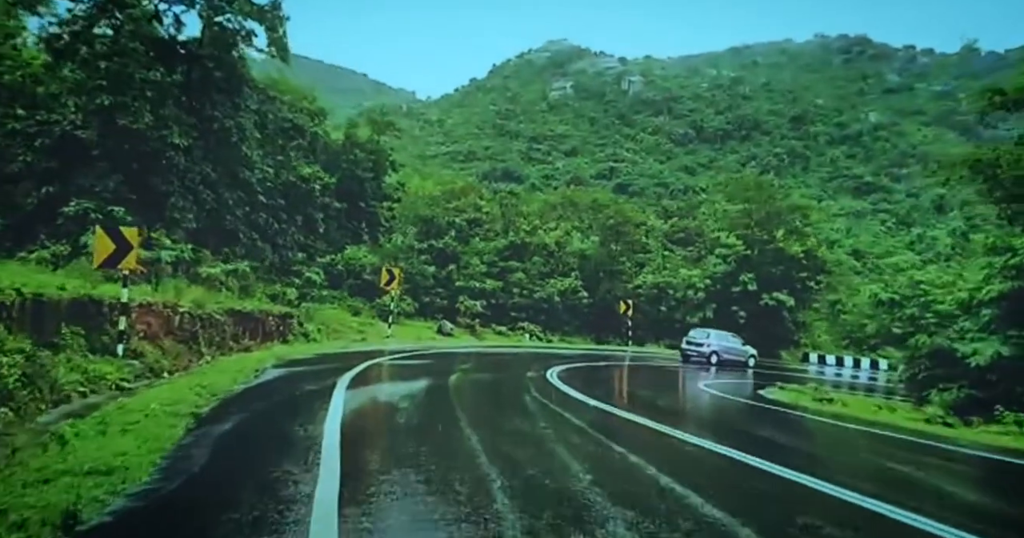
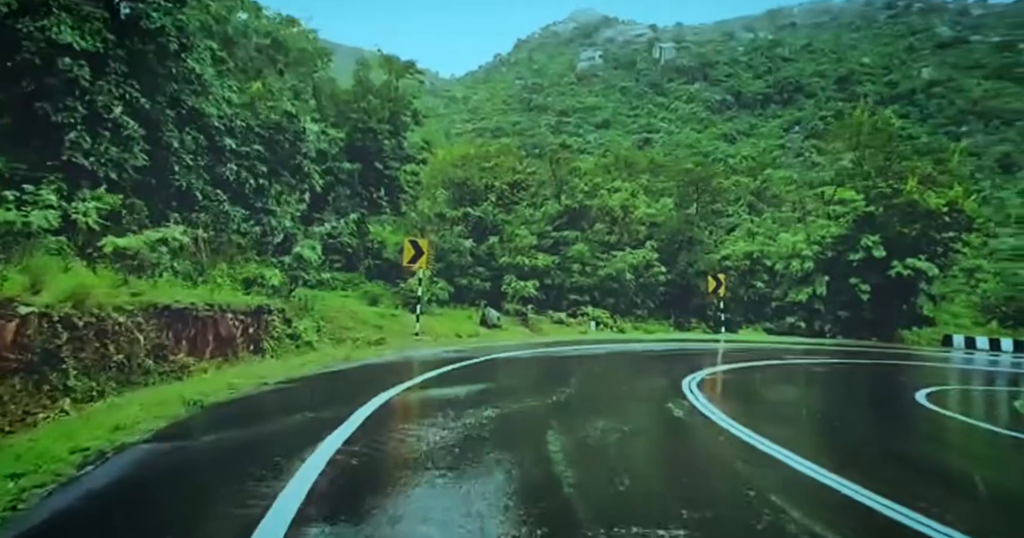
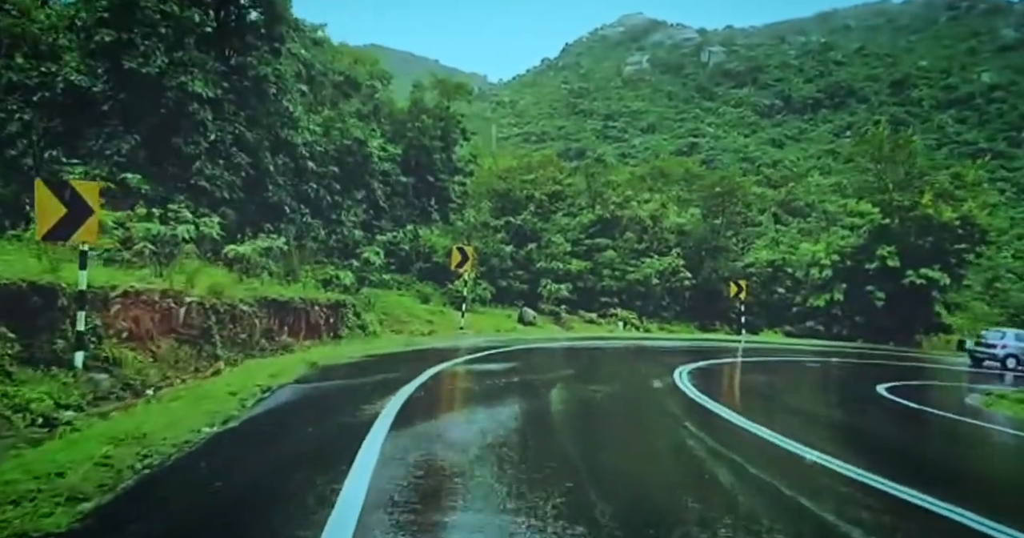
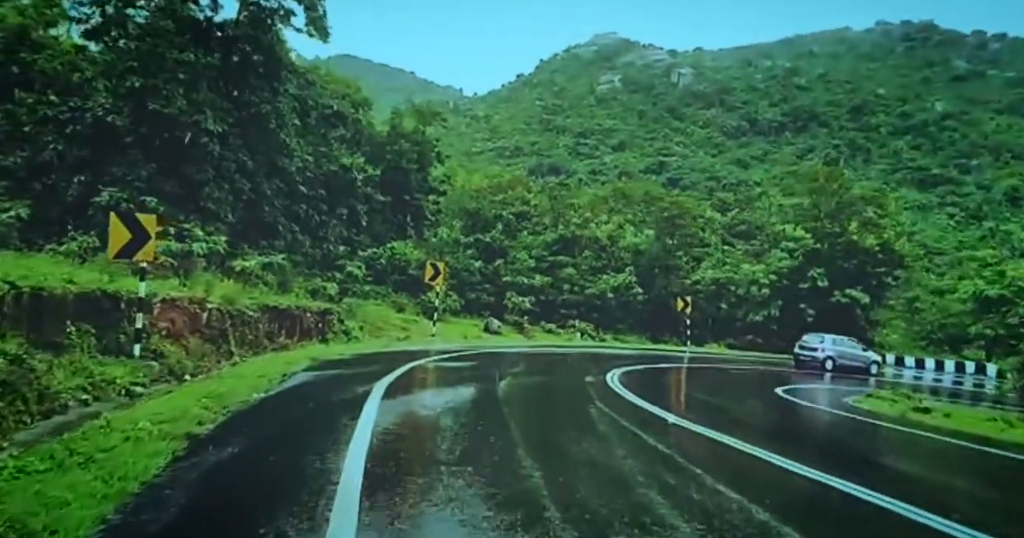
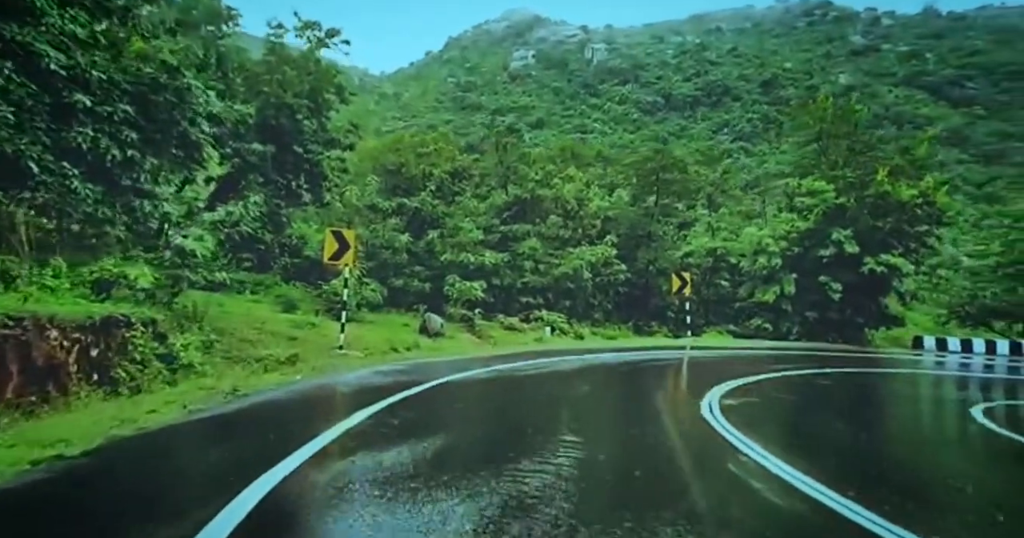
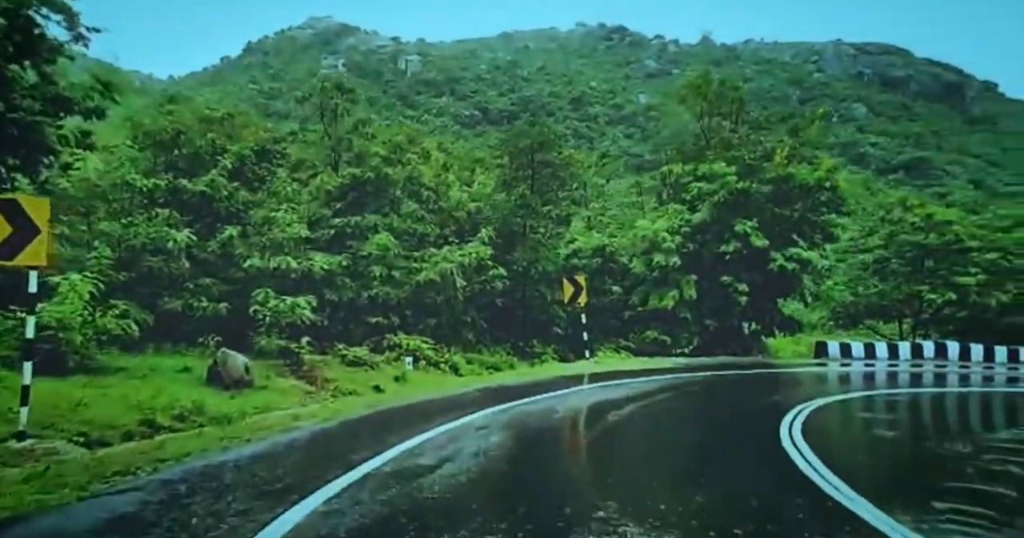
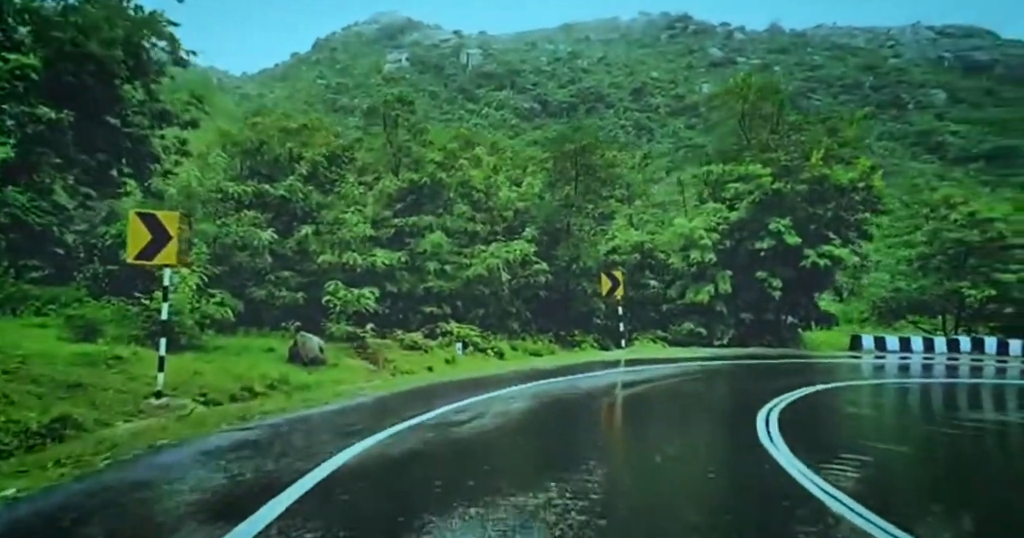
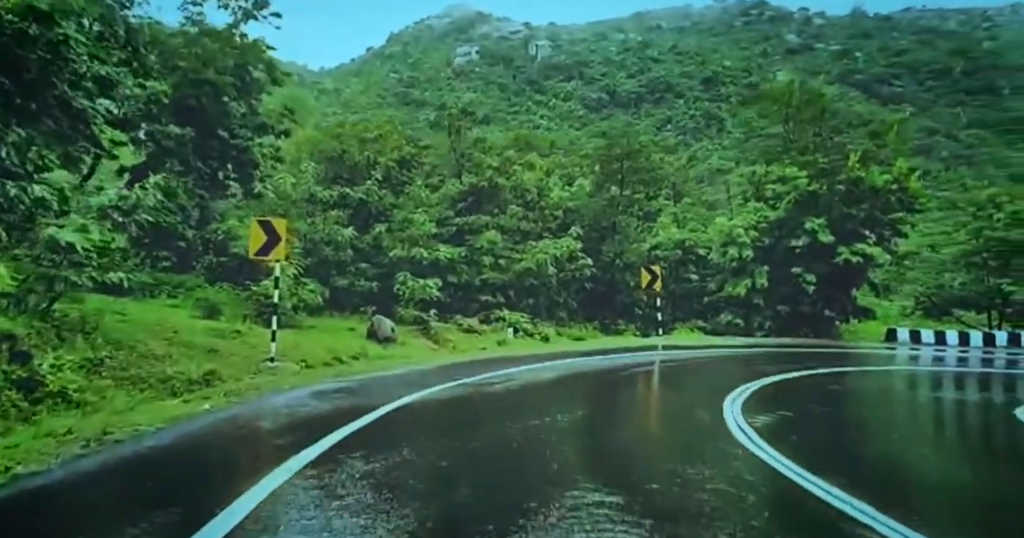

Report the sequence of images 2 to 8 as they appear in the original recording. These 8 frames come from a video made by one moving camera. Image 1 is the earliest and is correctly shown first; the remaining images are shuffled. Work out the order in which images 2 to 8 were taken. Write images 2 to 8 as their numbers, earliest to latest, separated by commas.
4, 3, 2, 5, 8, 7, 6
